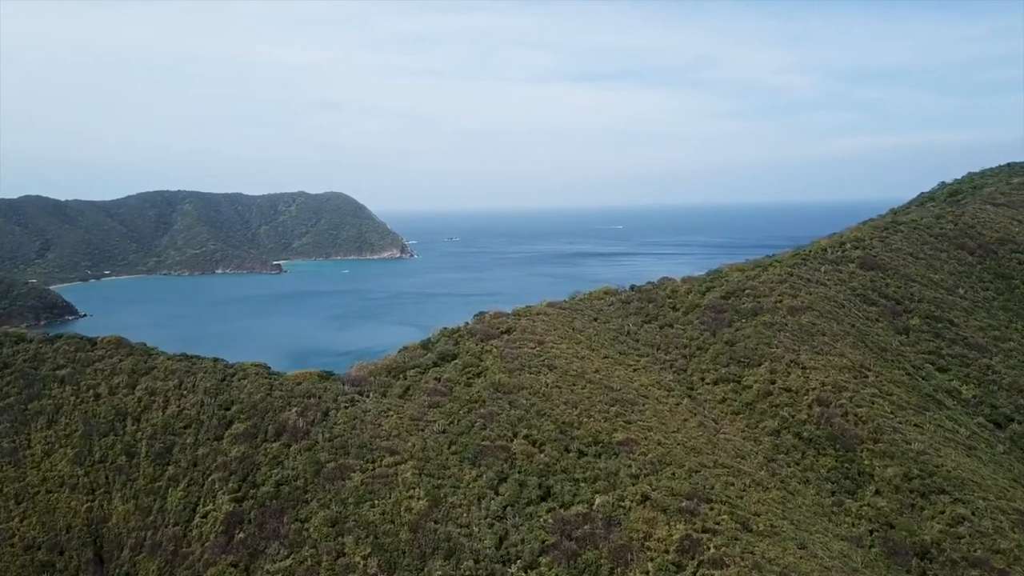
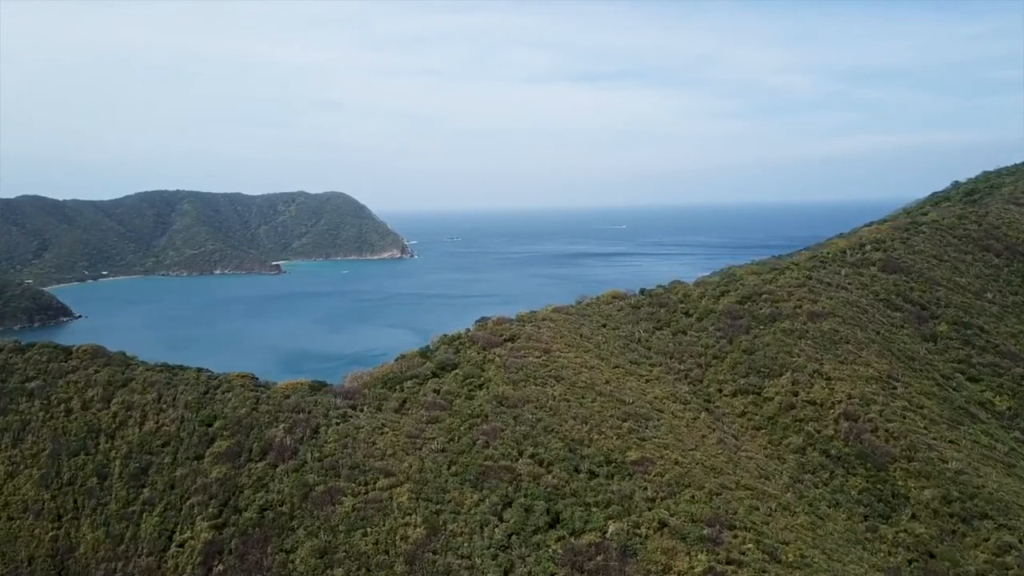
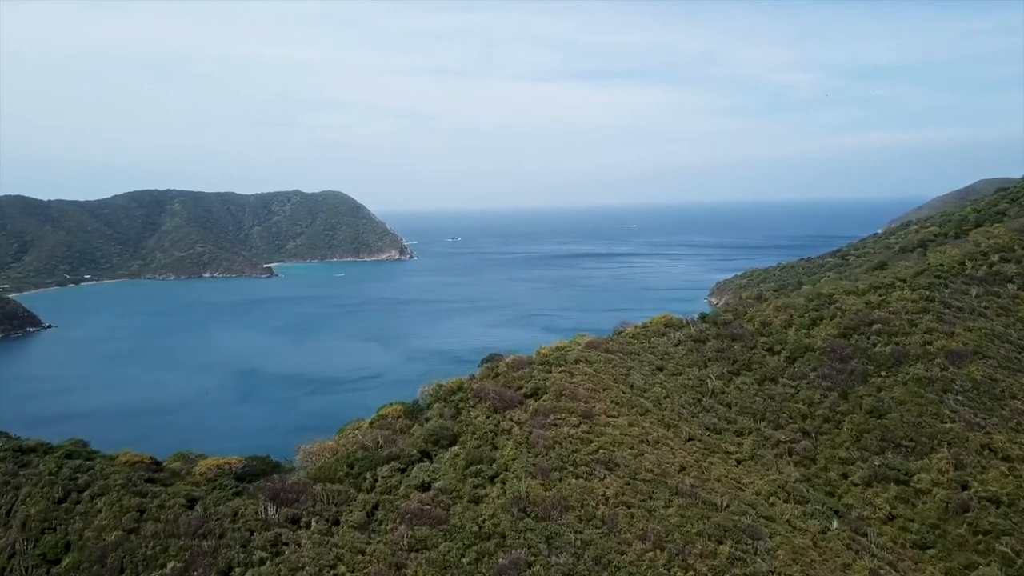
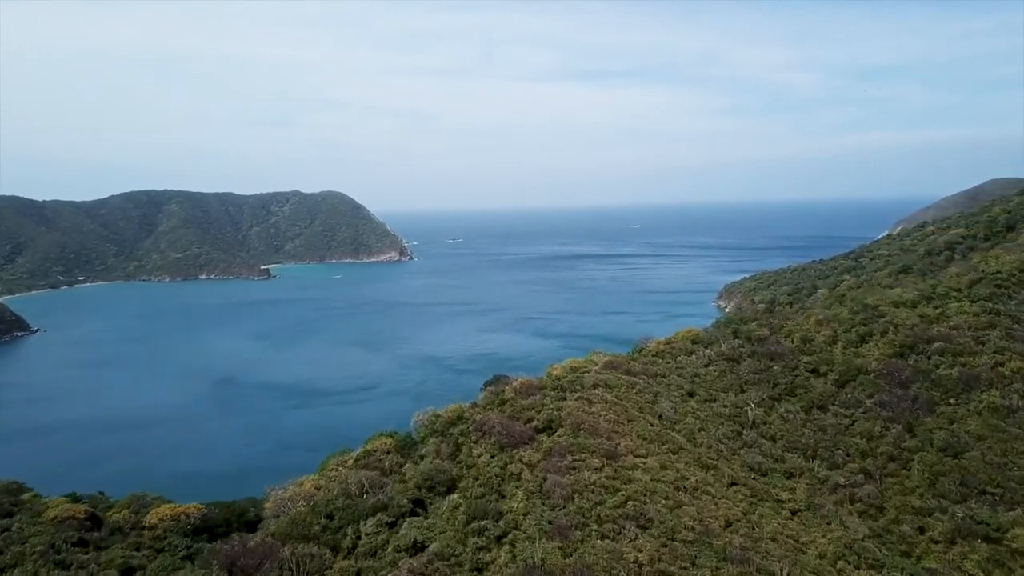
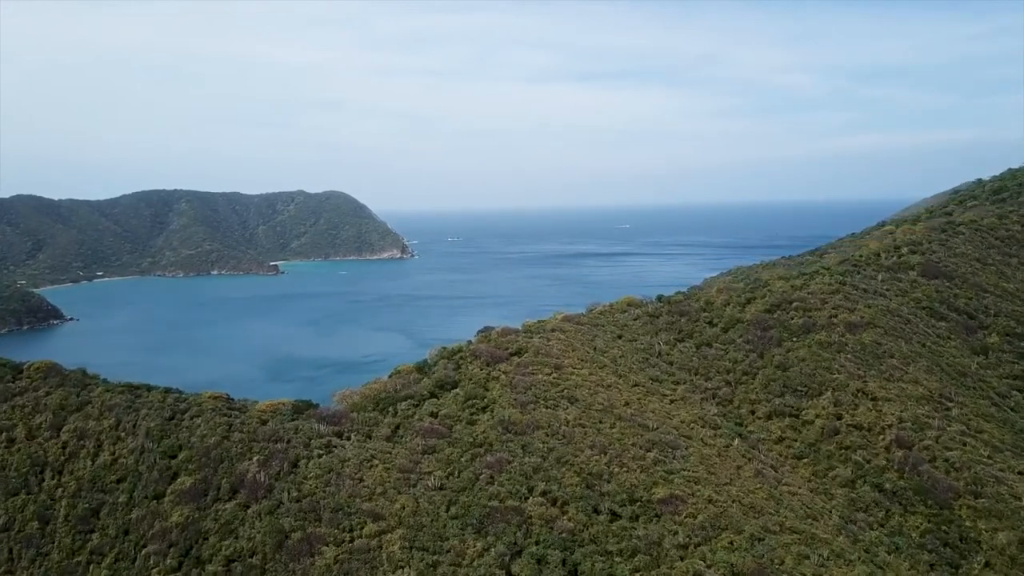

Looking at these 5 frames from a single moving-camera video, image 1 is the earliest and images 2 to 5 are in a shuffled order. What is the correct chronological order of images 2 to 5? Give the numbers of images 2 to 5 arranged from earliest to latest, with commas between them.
2, 5, 3, 4
